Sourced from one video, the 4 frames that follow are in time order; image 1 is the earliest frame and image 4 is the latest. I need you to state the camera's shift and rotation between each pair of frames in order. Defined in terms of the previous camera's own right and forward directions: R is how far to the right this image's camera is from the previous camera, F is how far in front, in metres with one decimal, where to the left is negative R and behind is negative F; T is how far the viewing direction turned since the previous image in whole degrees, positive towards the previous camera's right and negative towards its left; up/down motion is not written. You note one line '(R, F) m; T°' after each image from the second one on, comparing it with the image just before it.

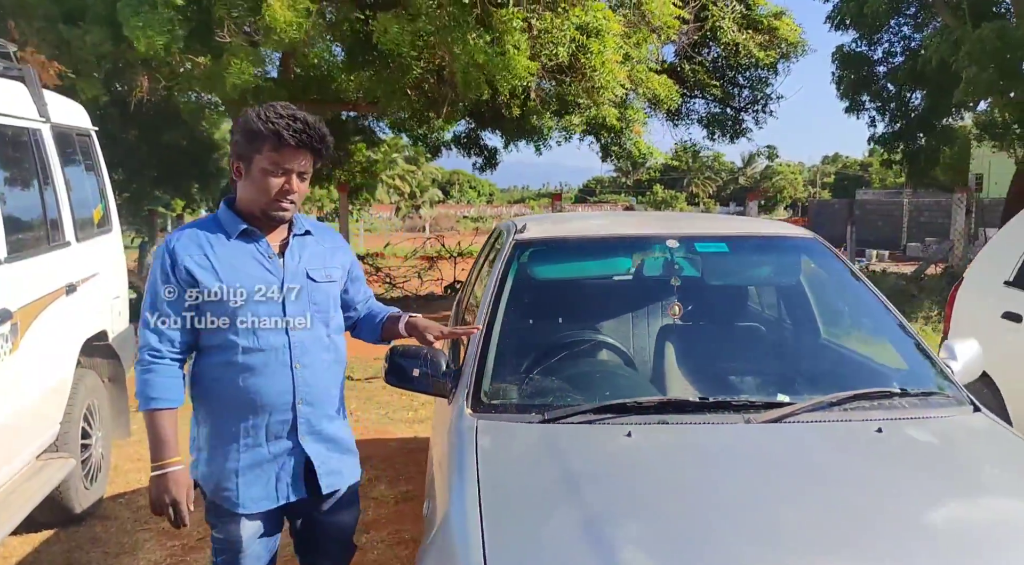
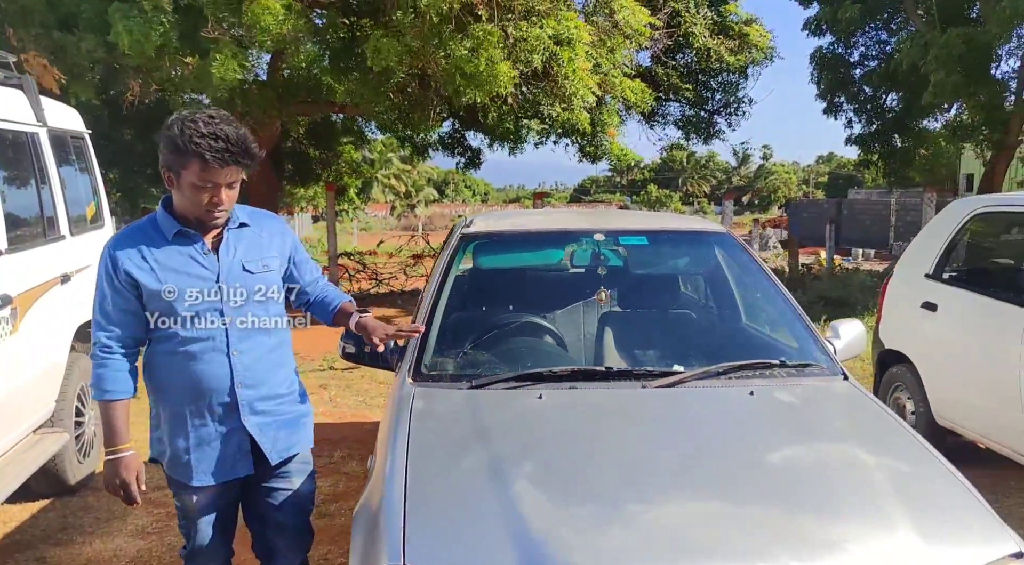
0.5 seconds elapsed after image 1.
(+0.2, -0.4) m; 0°
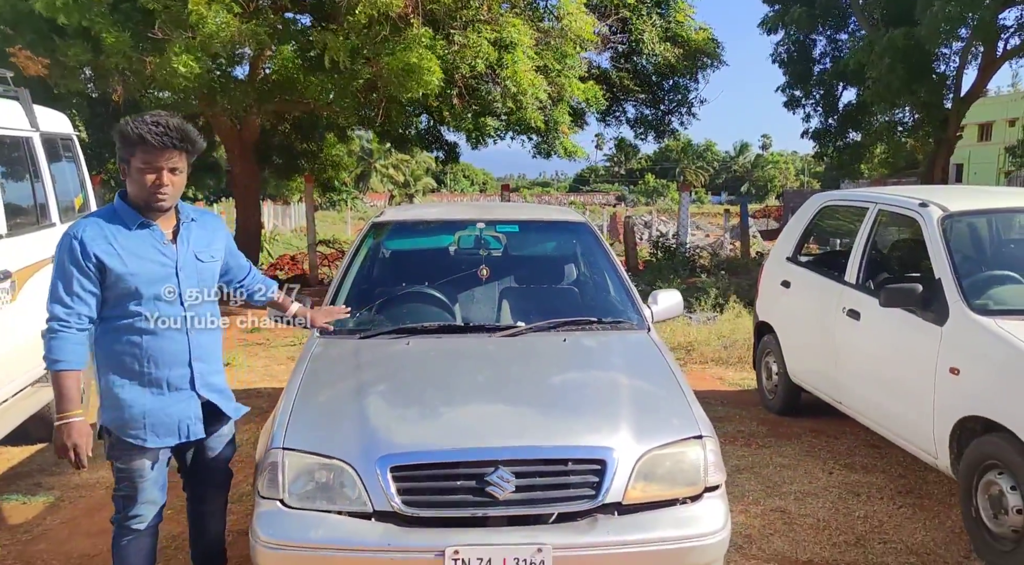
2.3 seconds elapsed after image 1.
(+0.5, -0.8) m; 0°
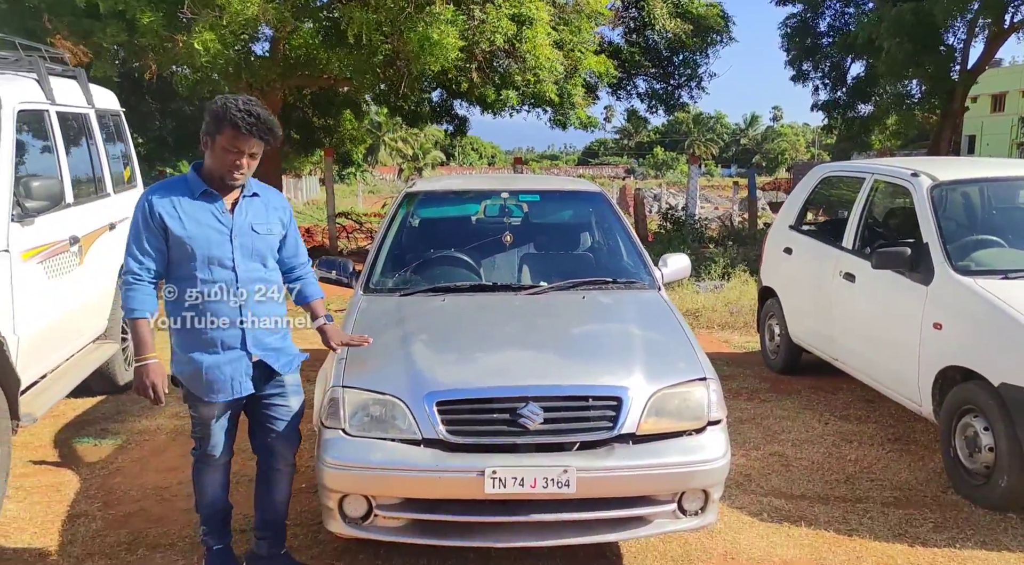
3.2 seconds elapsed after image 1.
(-0.1, -0.4) m; -1°
